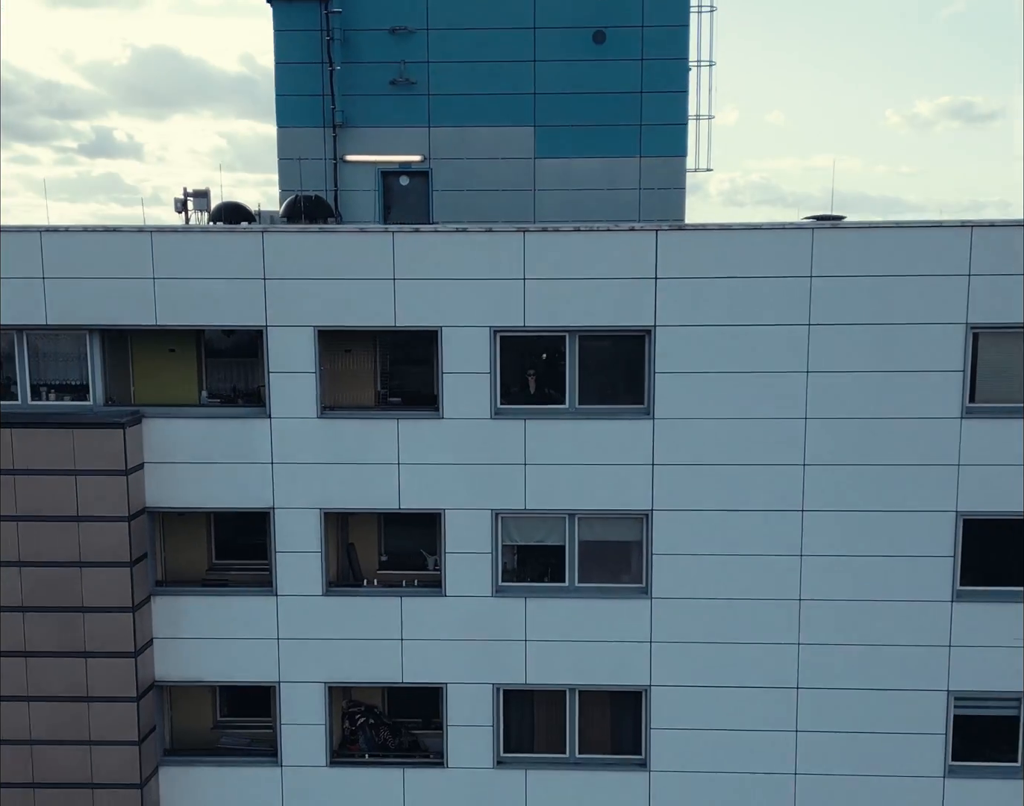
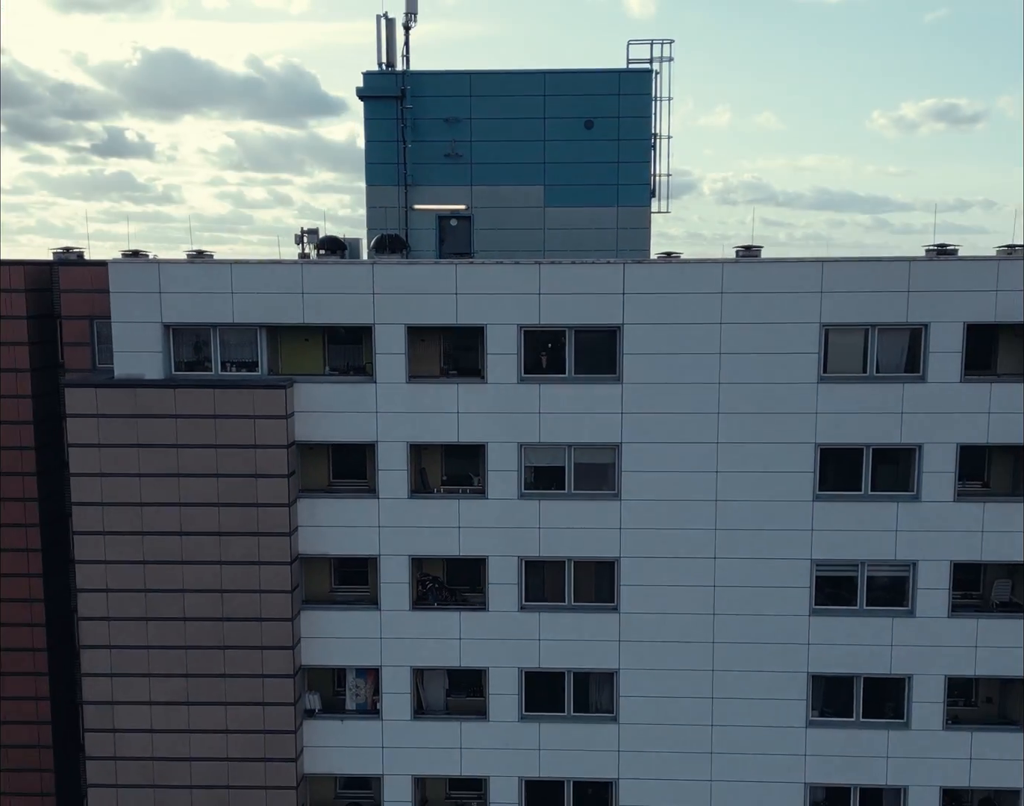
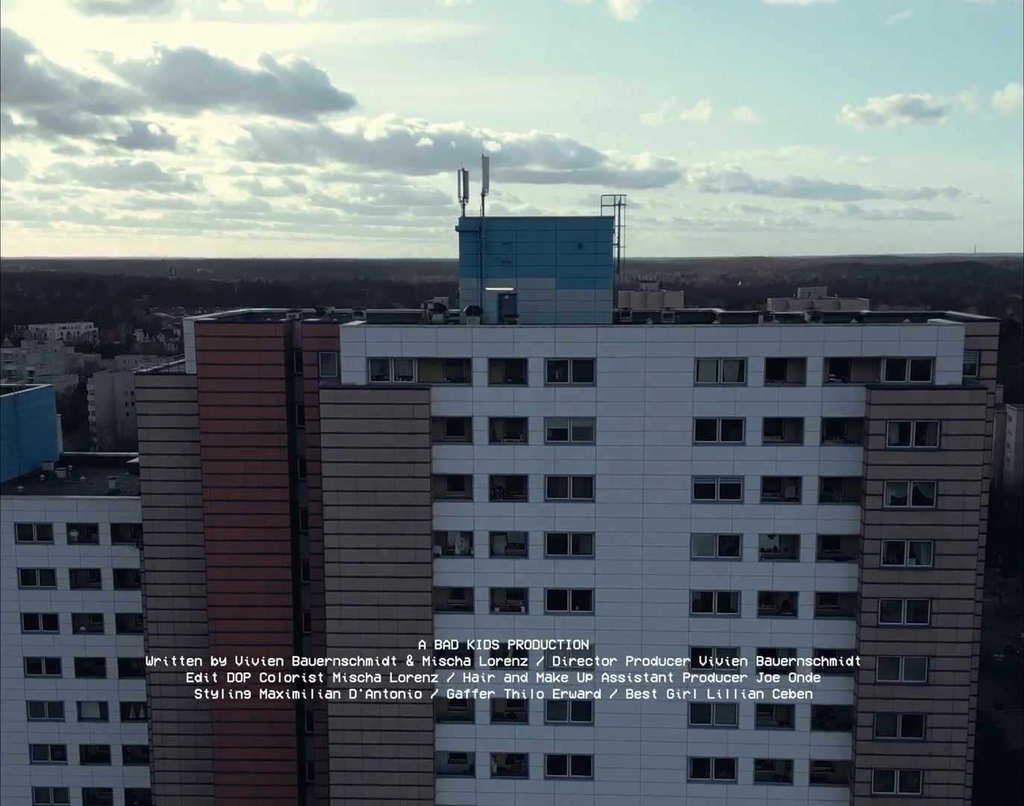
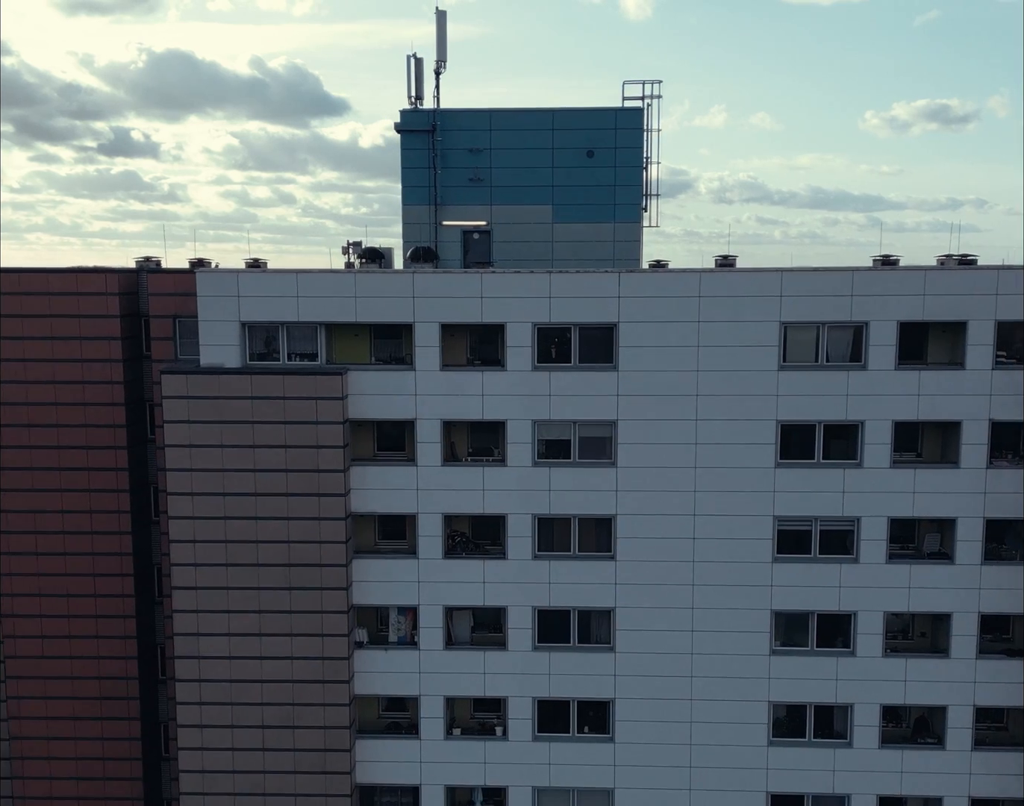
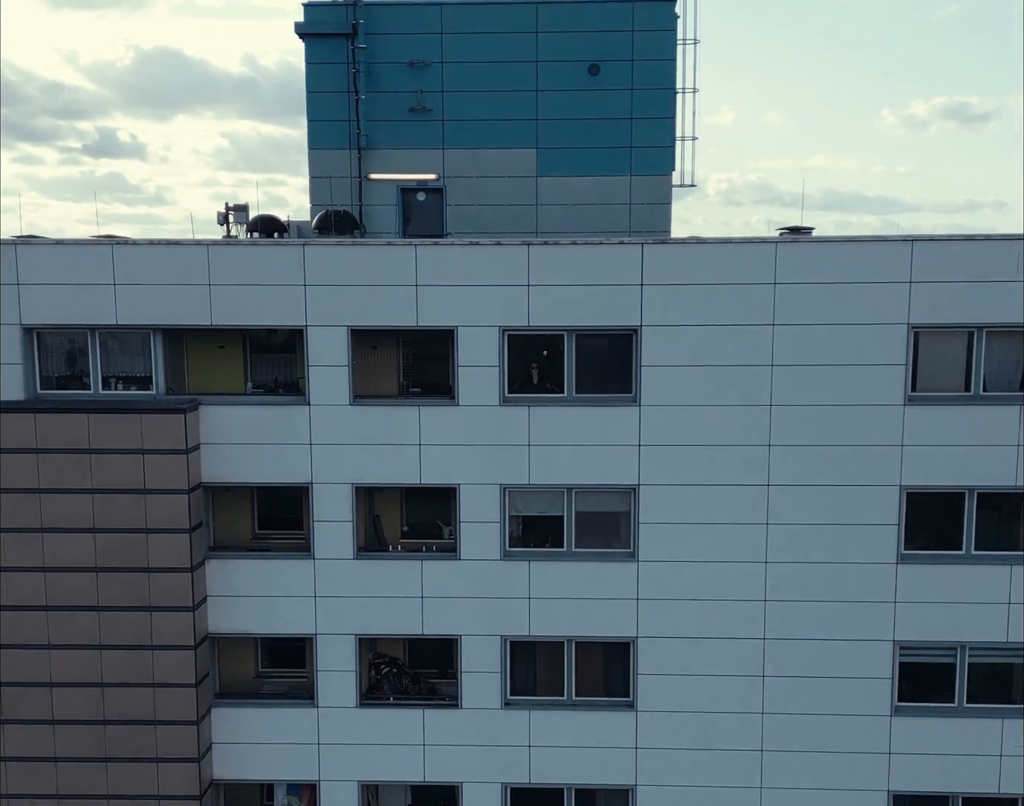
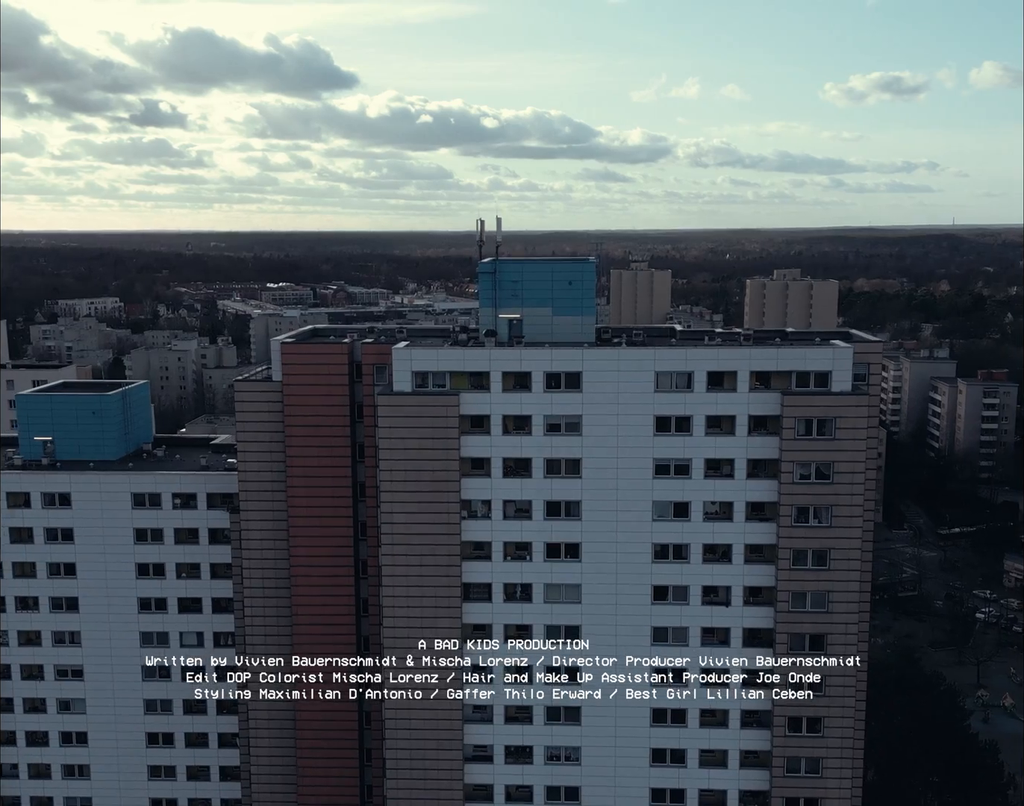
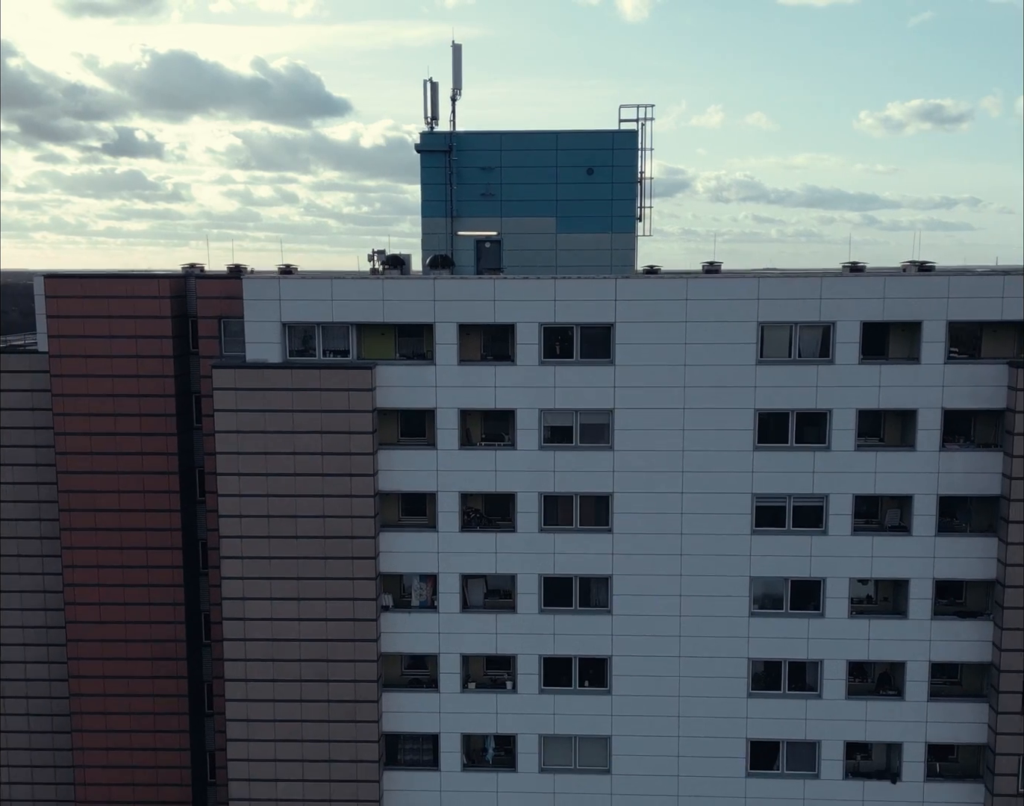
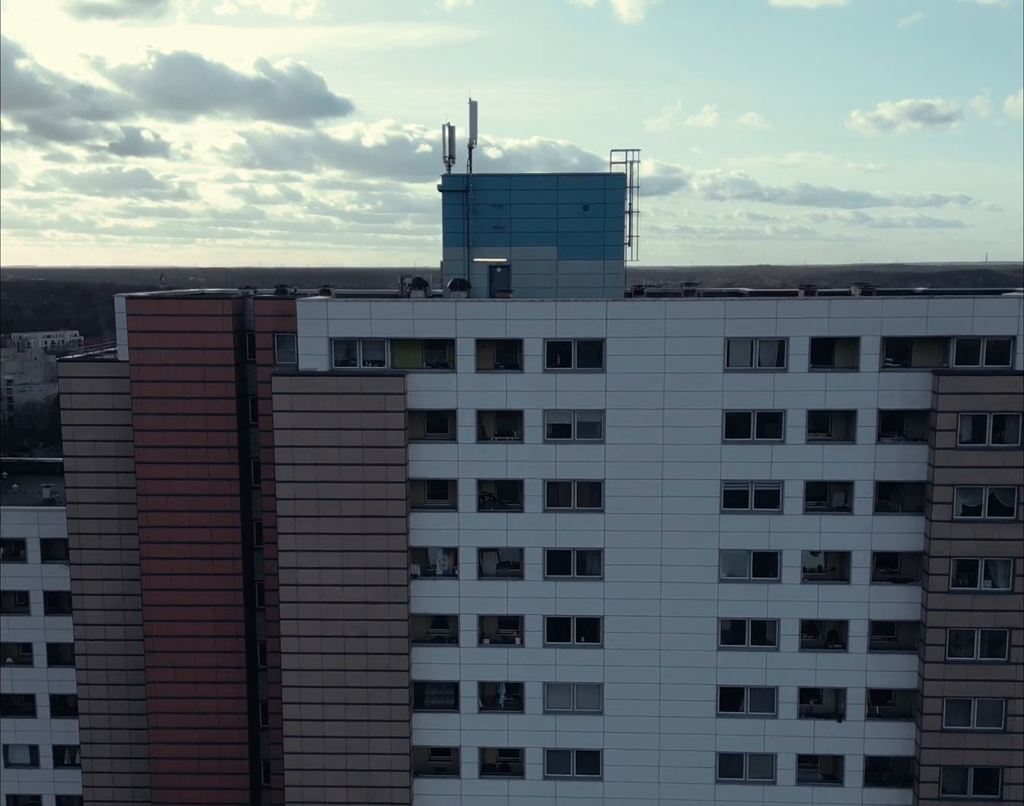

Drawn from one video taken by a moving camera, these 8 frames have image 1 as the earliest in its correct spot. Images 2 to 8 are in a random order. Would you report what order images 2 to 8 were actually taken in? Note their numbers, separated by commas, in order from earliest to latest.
5, 2, 4, 7, 8, 3, 6
